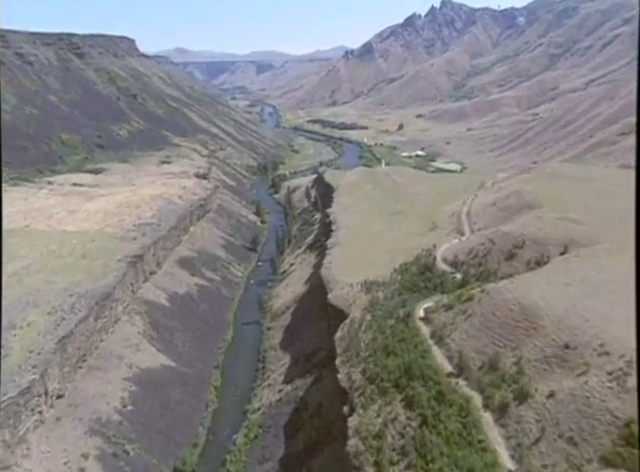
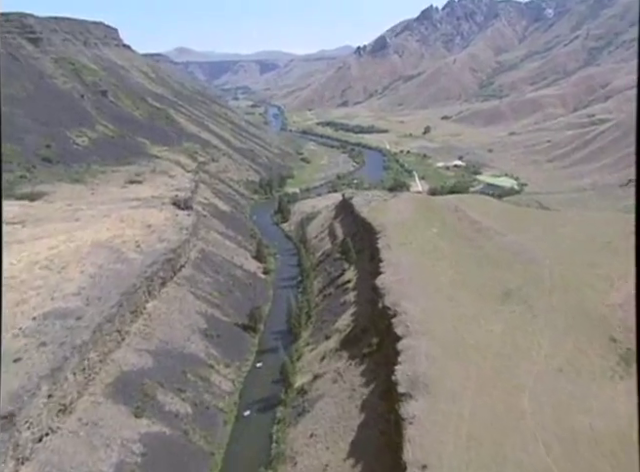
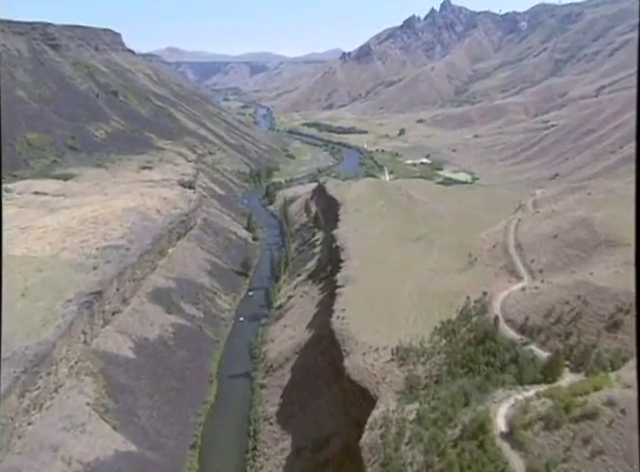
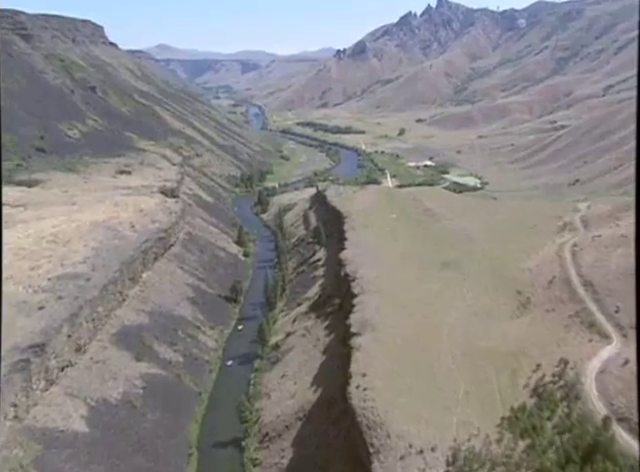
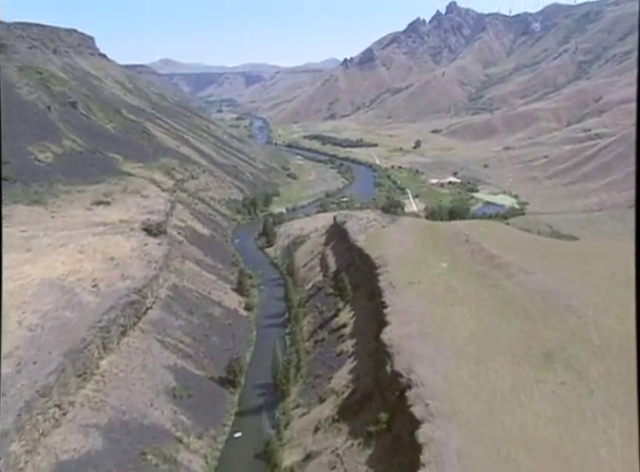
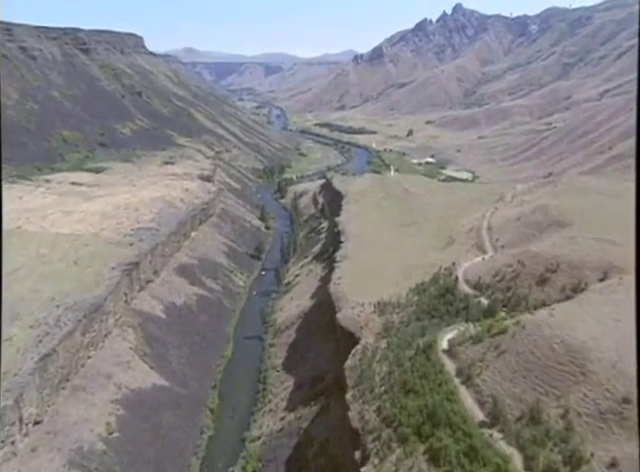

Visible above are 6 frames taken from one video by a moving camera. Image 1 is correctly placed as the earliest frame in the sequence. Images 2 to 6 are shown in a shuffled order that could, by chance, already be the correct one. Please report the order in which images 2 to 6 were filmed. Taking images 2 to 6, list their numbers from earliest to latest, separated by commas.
6, 3, 4, 2, 5
